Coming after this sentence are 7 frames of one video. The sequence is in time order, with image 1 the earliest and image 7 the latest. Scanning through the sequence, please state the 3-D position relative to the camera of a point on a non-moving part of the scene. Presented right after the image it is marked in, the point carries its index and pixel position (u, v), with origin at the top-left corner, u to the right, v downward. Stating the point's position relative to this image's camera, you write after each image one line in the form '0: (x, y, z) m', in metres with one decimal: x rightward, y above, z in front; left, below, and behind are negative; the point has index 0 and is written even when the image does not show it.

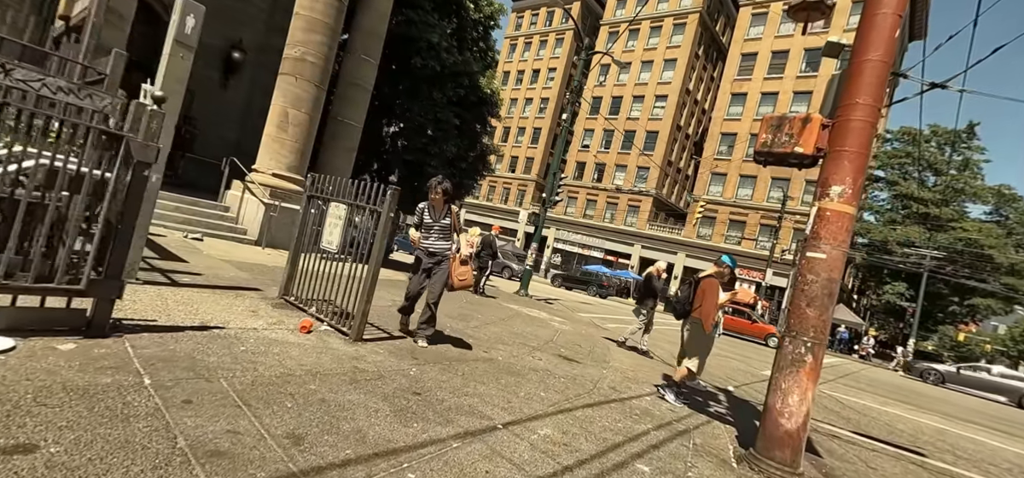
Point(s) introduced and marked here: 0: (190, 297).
0: (-2.9, -0.5, +4.2) m
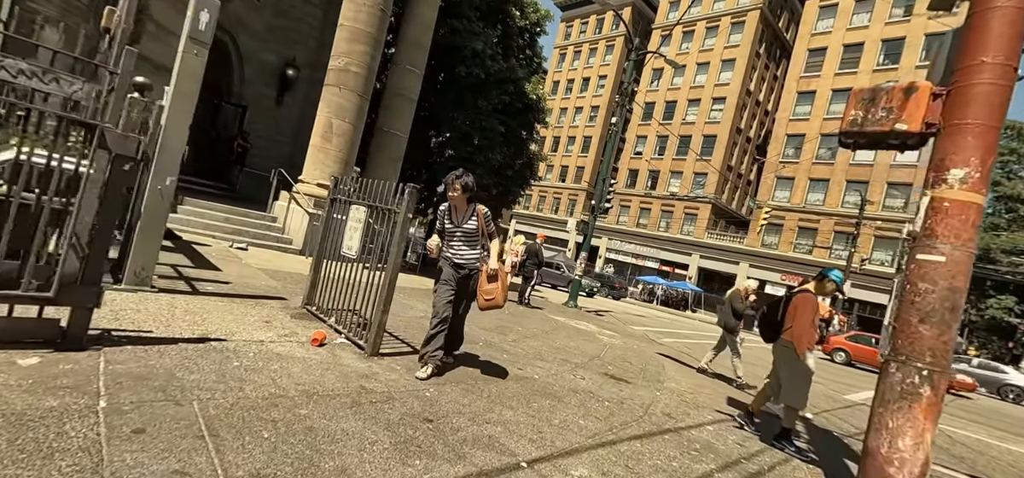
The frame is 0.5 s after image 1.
0: (-2.6, -0.6, +3.9) m
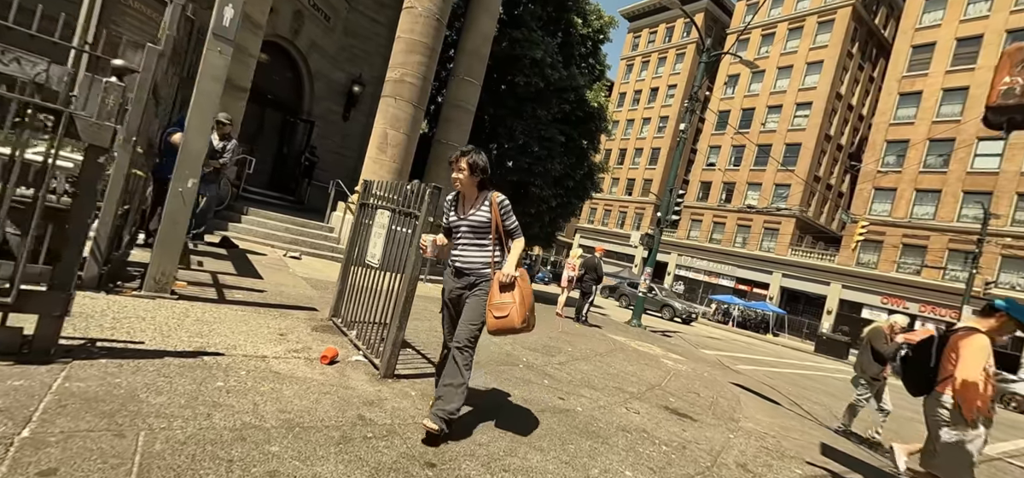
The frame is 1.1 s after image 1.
0: (-2.3, -0.6, +3.7) m
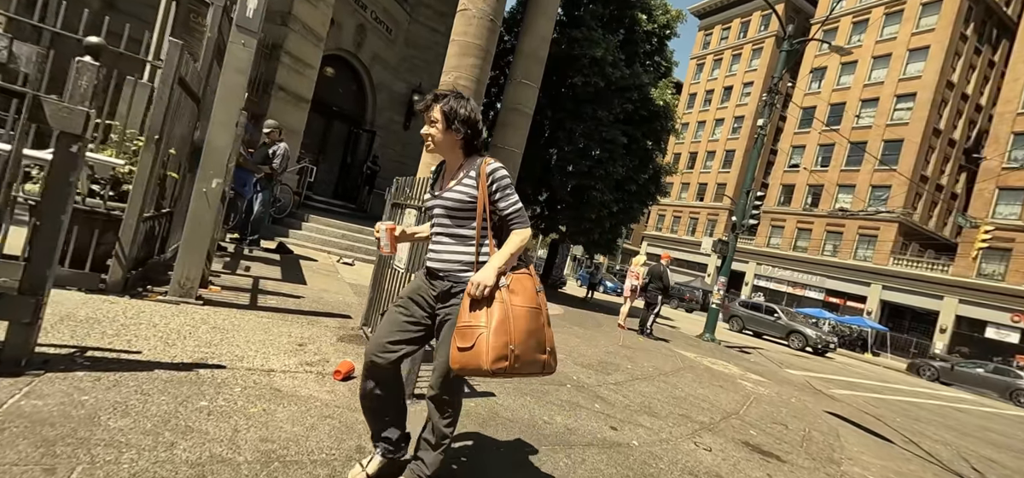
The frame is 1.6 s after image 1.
0: (-2.0, -0.6, +3.5) m
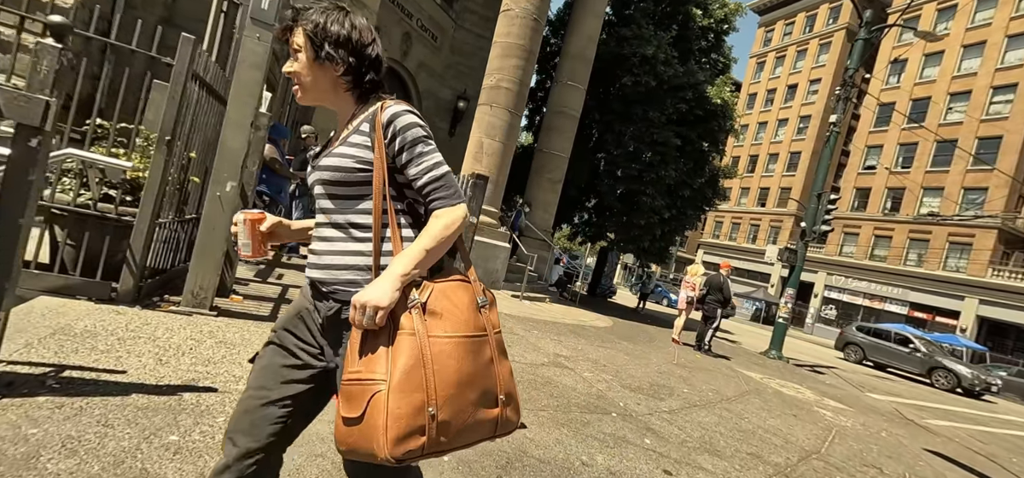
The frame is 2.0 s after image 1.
0: (-1.8, -0.7, +3.2) m
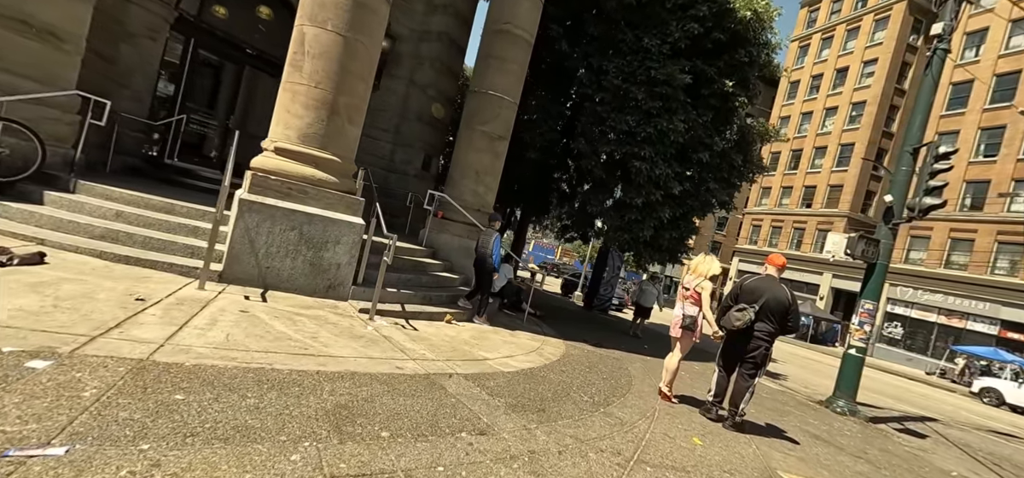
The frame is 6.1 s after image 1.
0: (-4.1, -0.2, -1.1) m
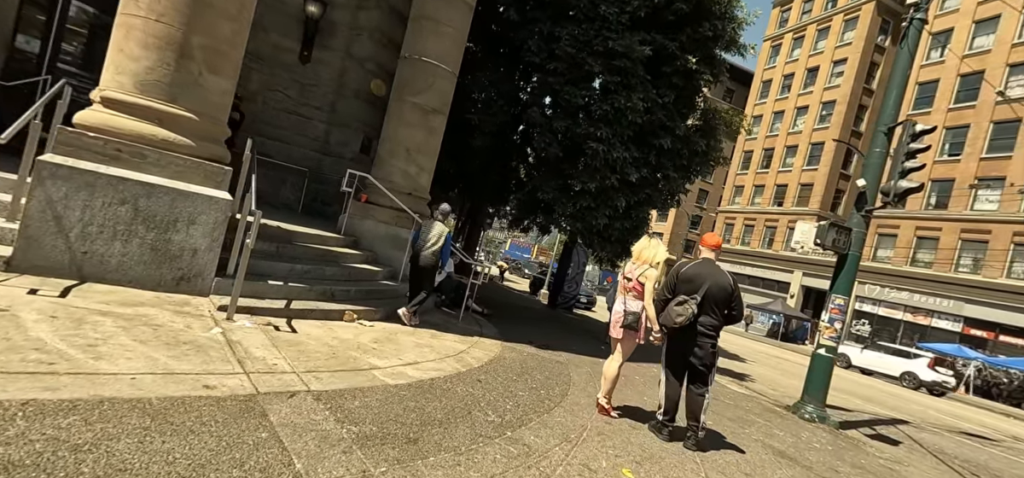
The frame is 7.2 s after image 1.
0: (-4.7, 0.0, -2.4) m
